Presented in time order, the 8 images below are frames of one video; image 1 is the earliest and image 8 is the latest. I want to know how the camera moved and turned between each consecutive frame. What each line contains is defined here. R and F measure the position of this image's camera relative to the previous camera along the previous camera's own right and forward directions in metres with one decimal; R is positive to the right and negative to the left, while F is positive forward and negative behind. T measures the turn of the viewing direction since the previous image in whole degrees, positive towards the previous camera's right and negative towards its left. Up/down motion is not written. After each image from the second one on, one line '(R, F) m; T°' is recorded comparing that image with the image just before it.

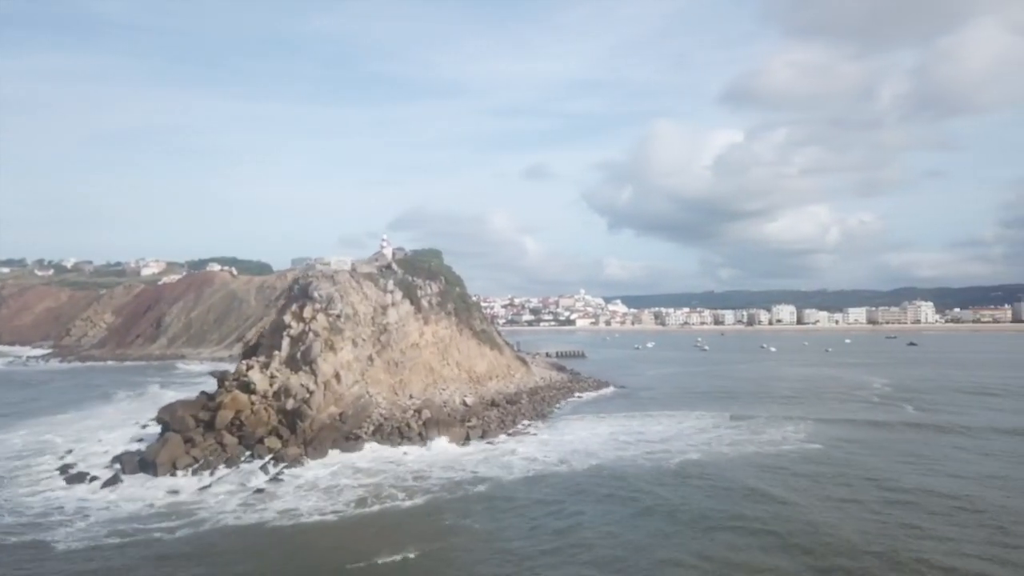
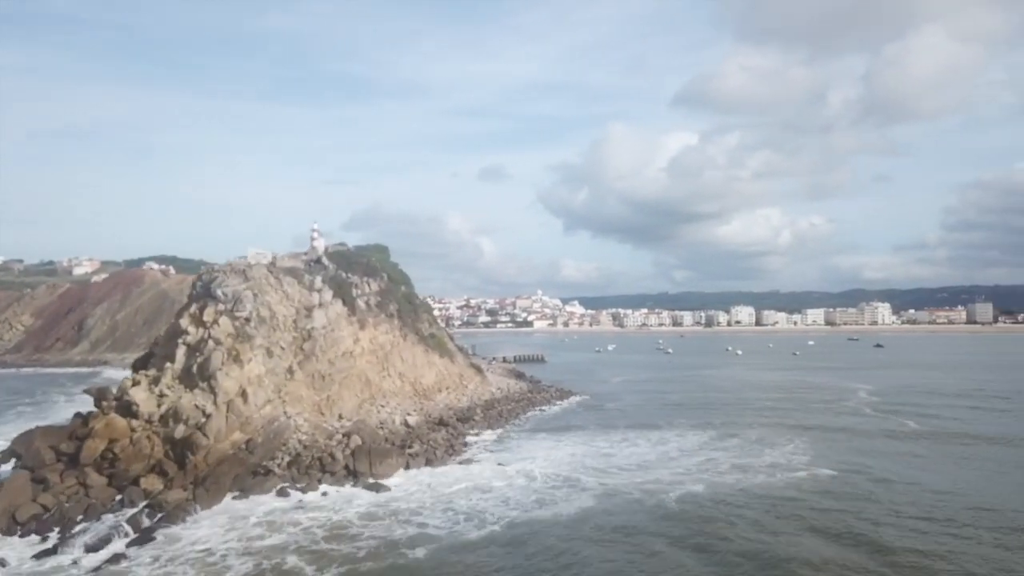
(+0.2, +5.1) m; +3°
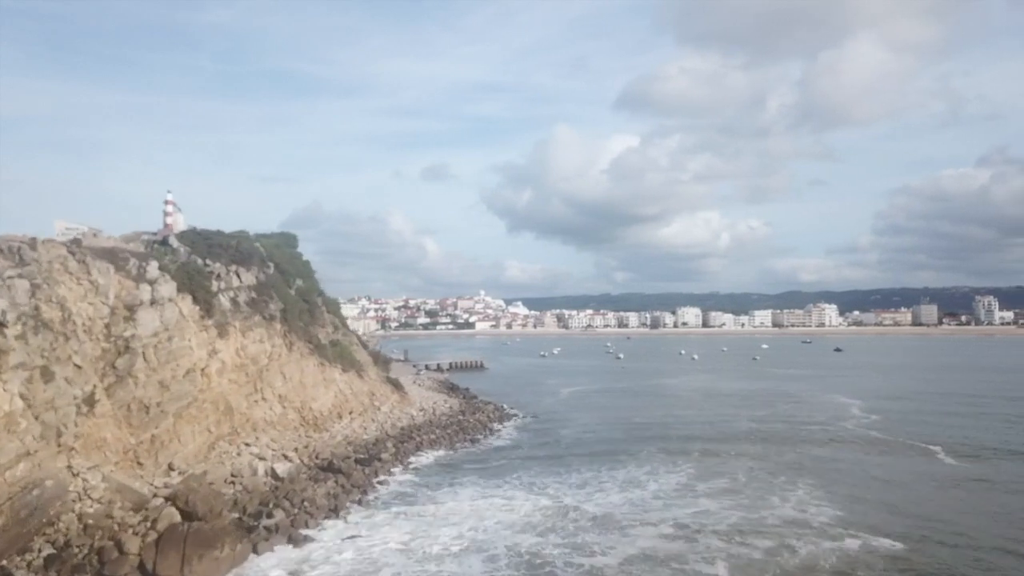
(+0.7, +8.1) m; +4°
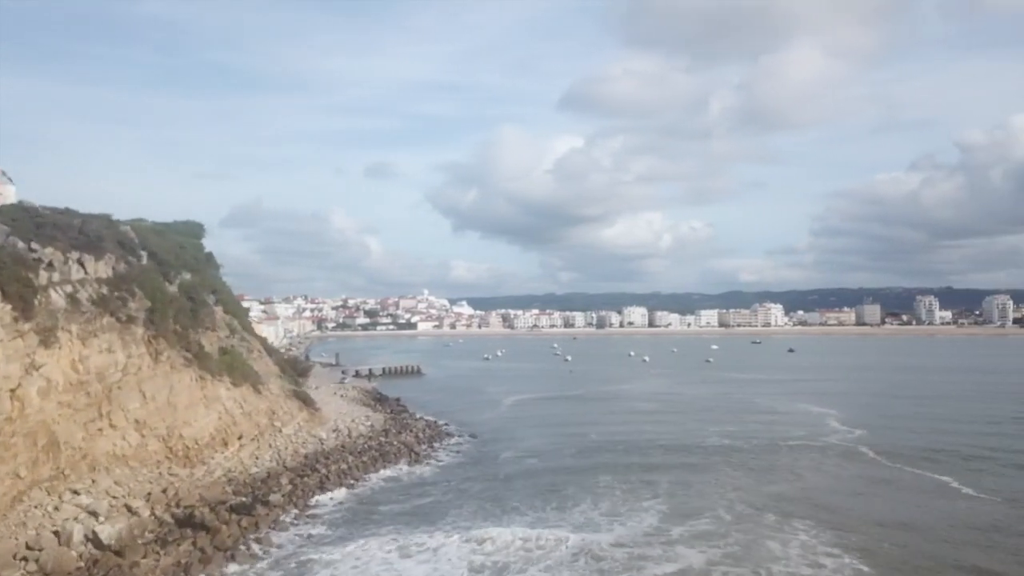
(+0.4, +5.1) m; +4°
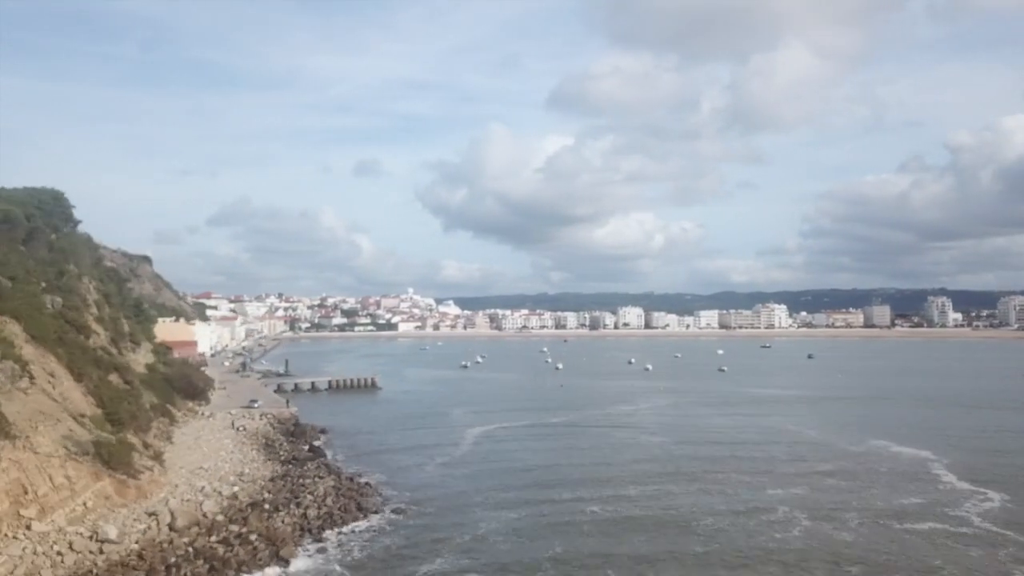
(+0.8, +11.1) m; +1°
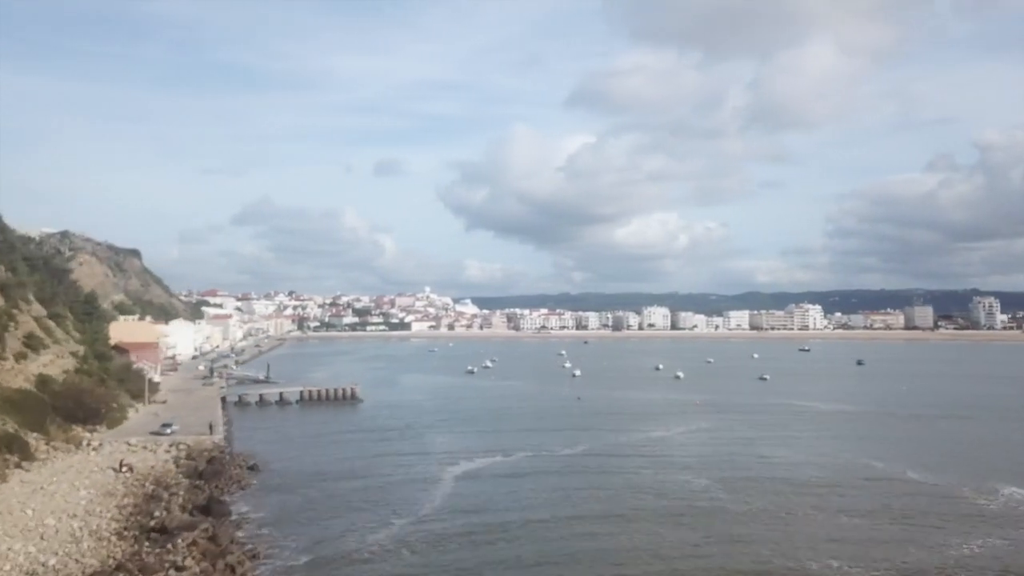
(+0.7, +8.0) m; -2°
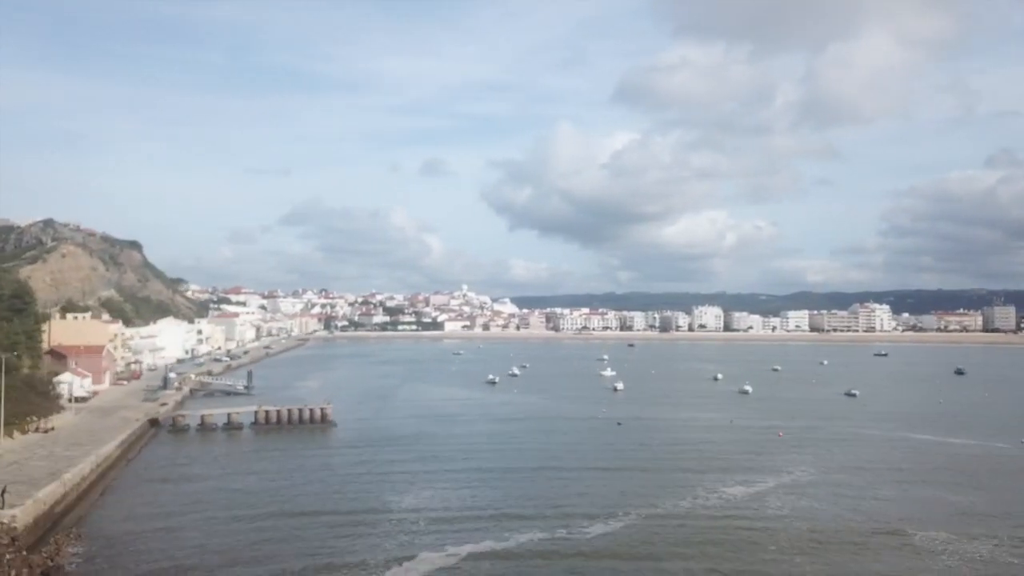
(+1.0, +10.0) m; -3°
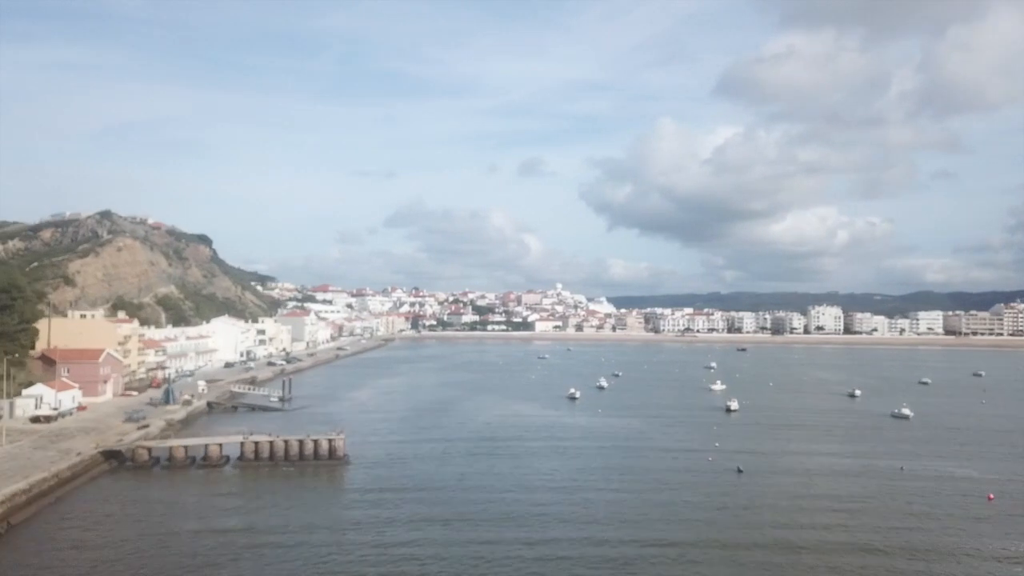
(+0.7, +8.8) m; -7°
